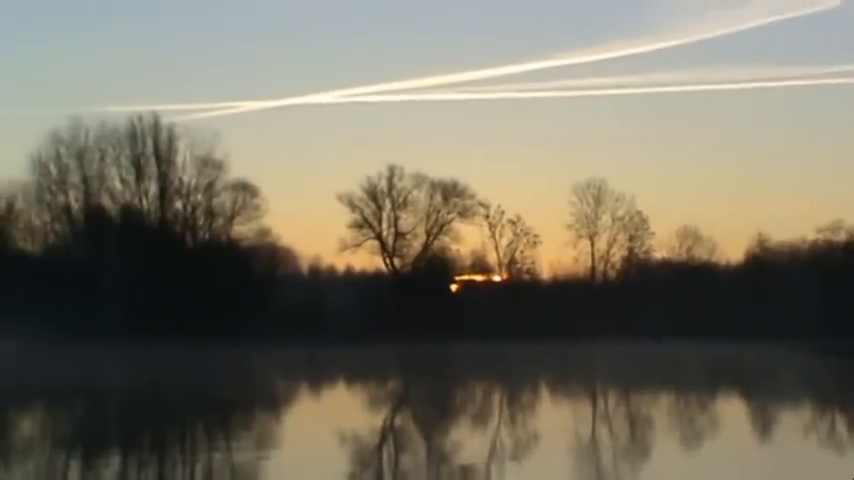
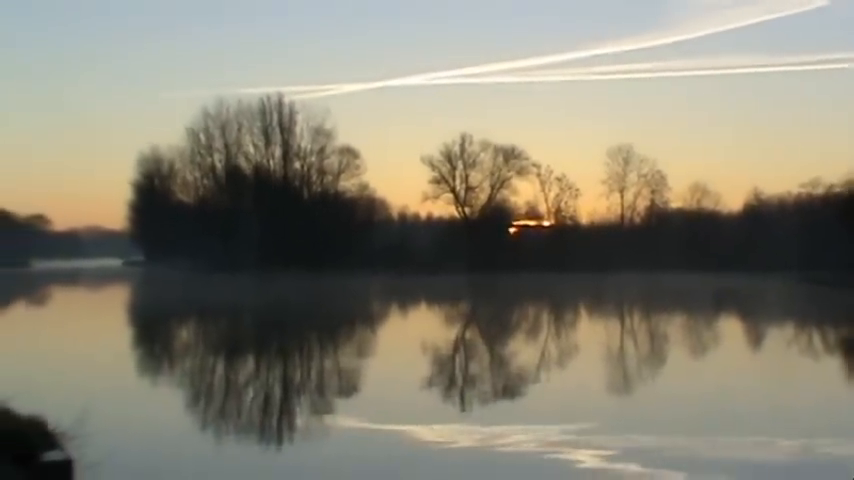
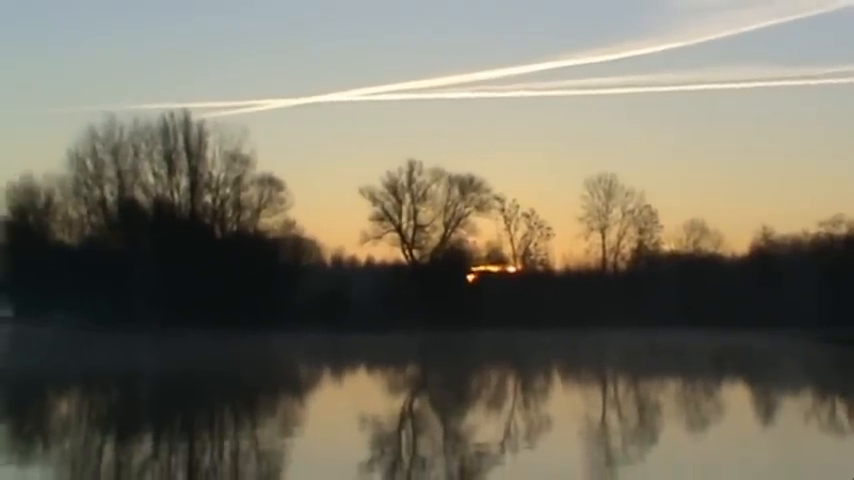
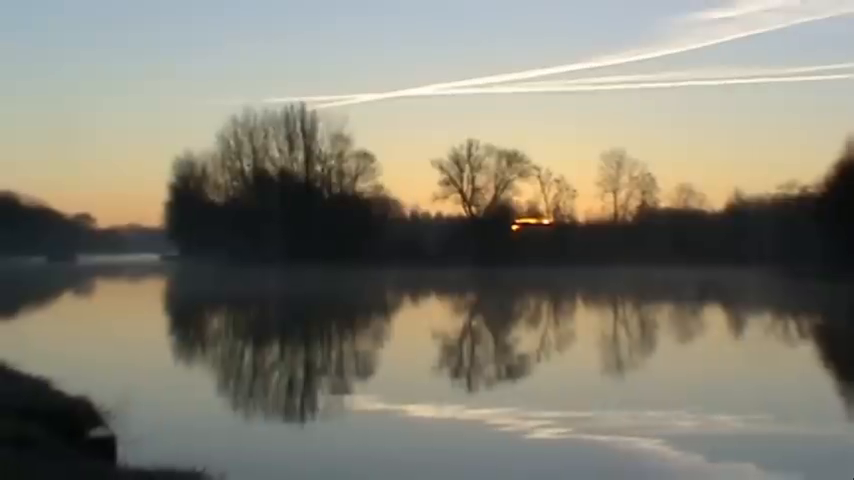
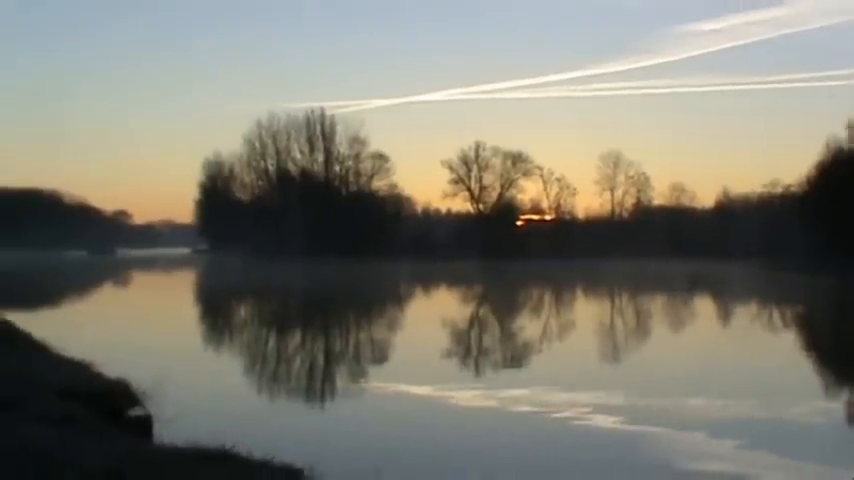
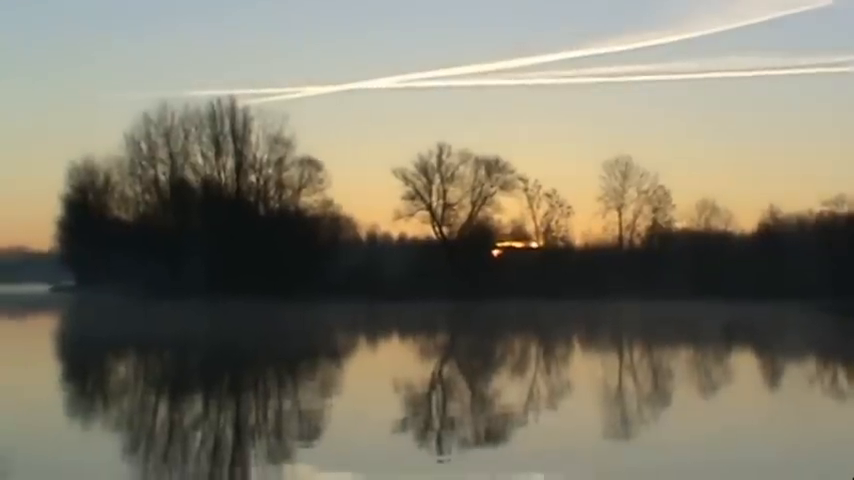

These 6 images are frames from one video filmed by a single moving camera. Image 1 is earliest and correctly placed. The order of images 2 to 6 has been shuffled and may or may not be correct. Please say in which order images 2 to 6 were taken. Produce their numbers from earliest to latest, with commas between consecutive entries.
3, 6, 2, 4, 5
